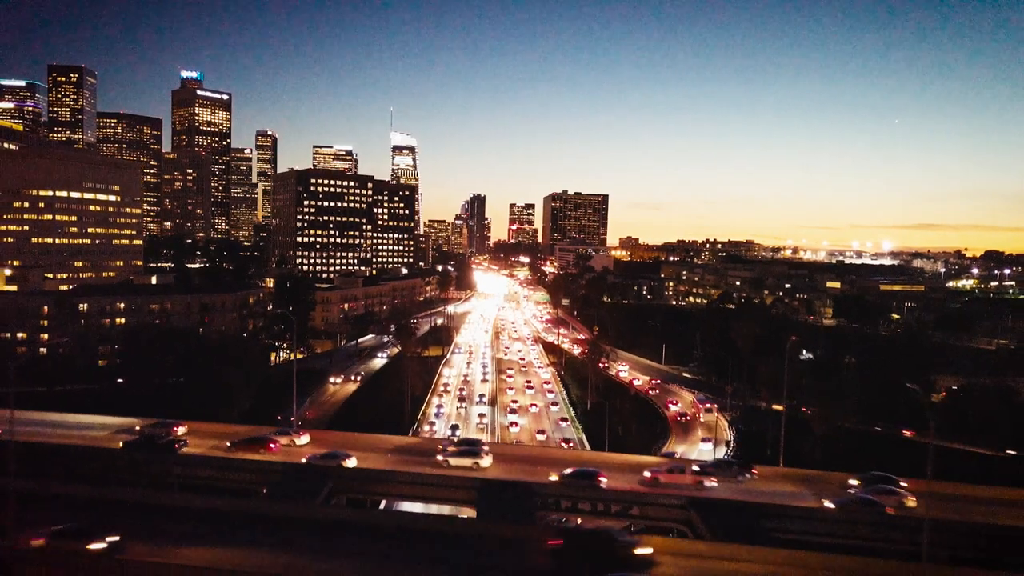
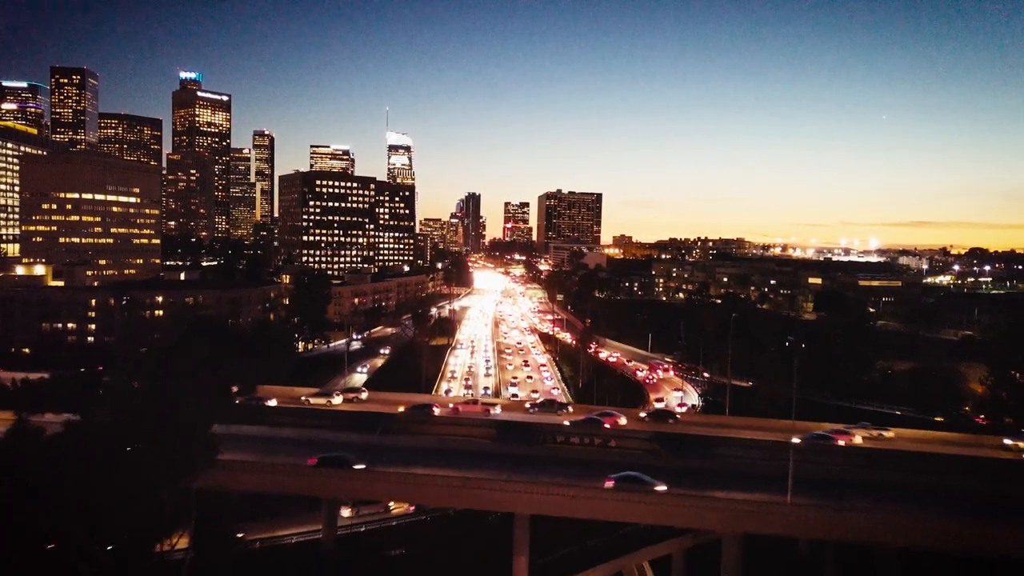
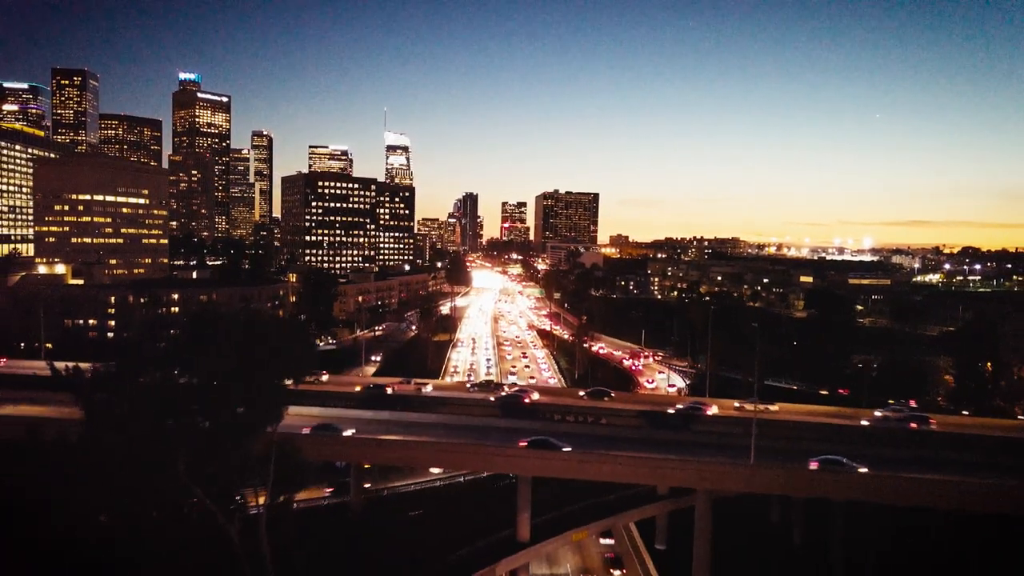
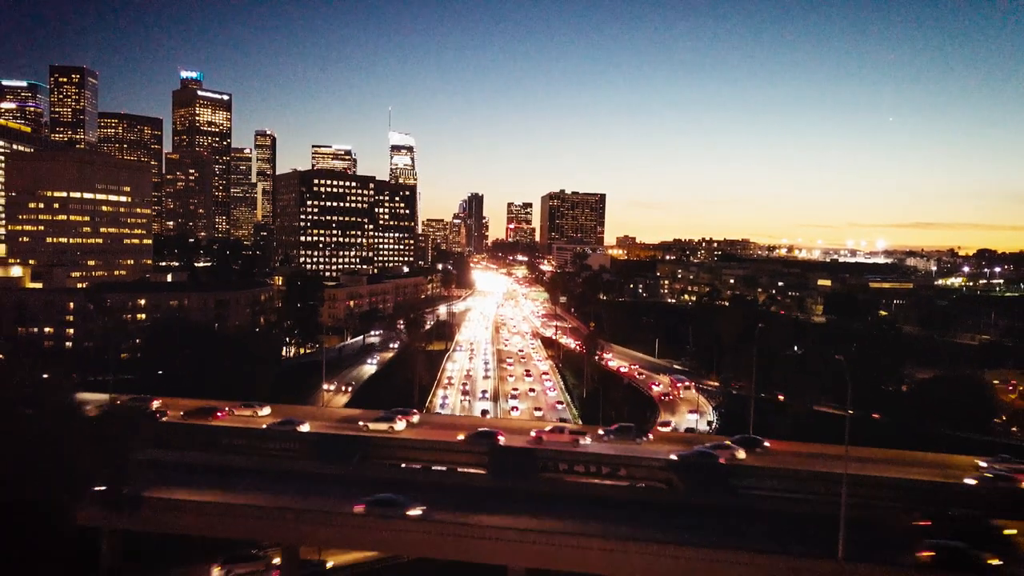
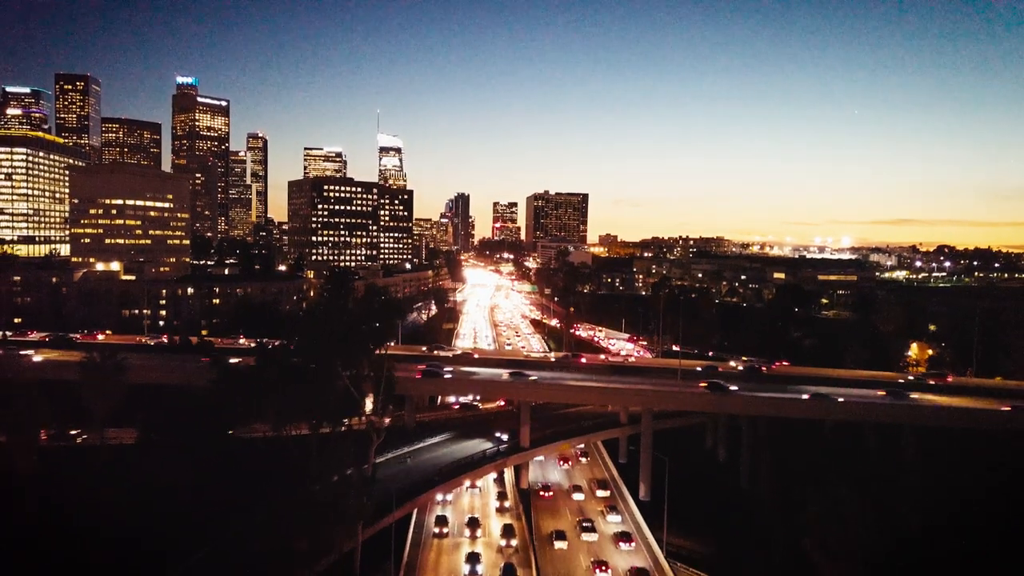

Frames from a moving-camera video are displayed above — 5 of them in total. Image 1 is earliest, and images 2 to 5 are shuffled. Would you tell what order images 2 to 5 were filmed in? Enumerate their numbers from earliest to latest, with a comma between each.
4, 2, 3, 5
